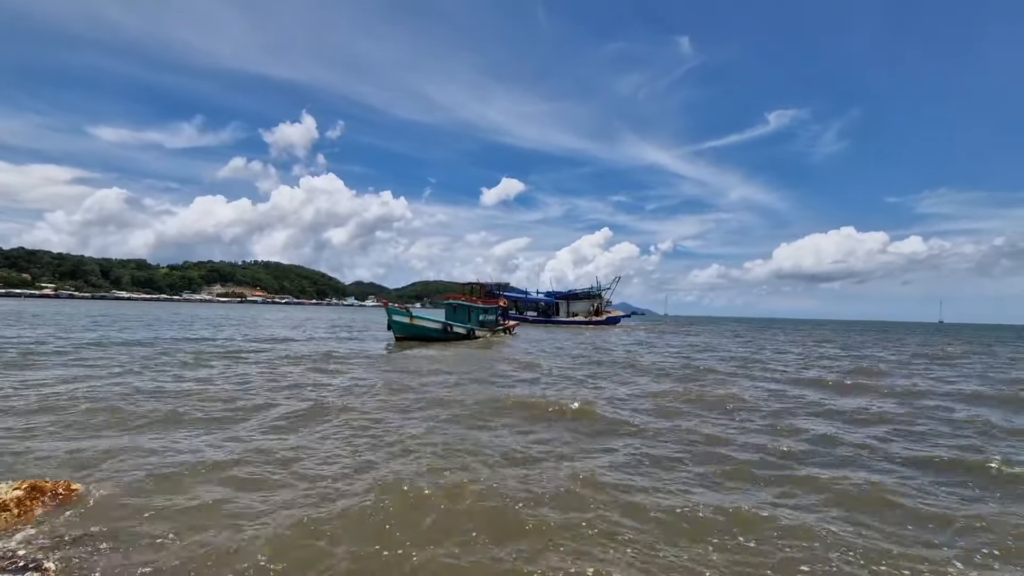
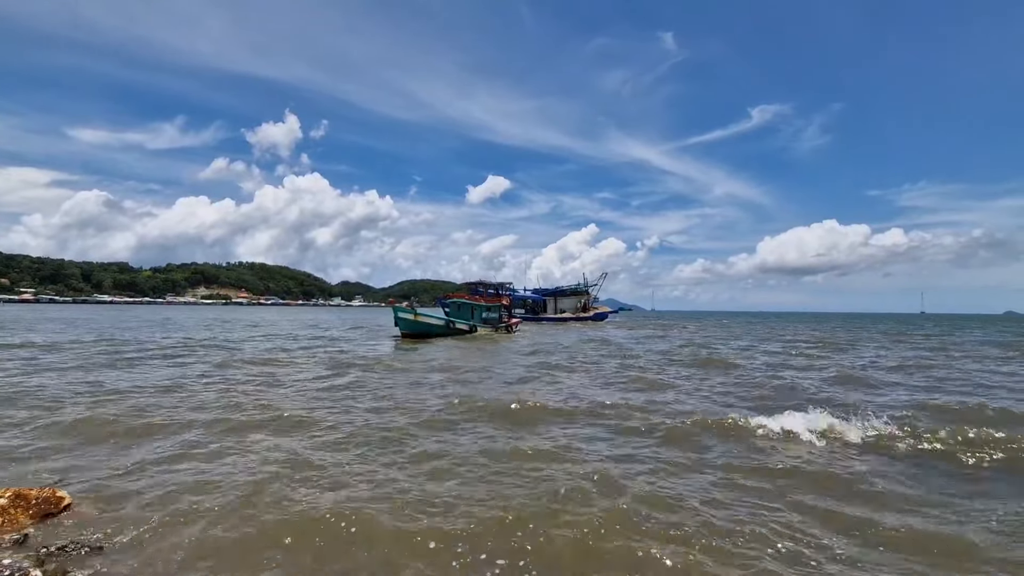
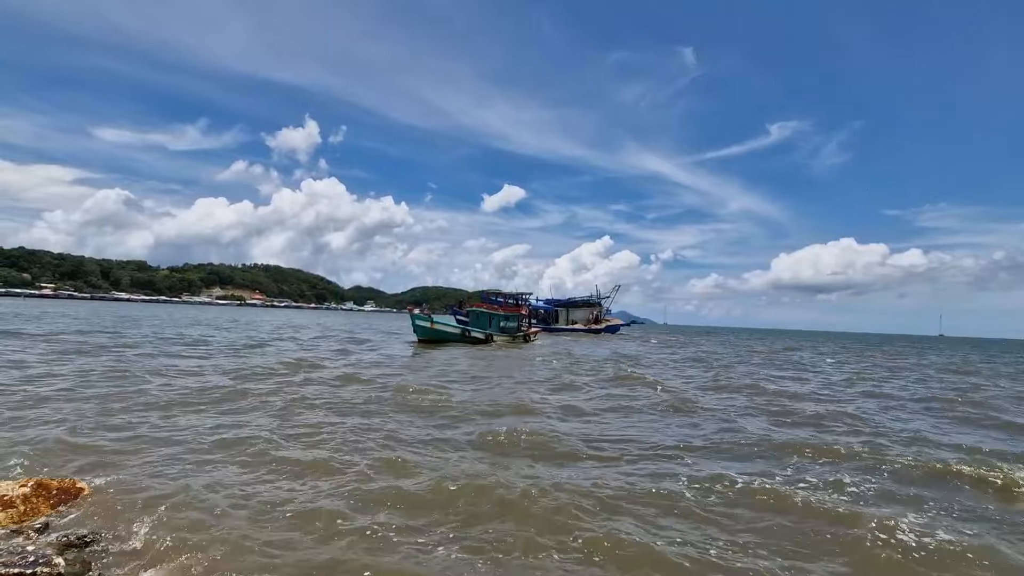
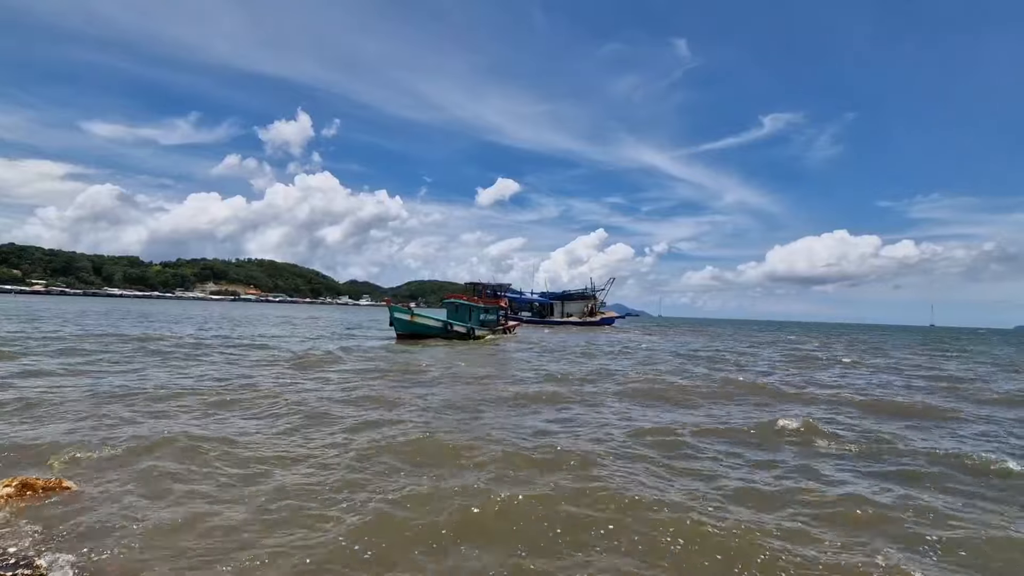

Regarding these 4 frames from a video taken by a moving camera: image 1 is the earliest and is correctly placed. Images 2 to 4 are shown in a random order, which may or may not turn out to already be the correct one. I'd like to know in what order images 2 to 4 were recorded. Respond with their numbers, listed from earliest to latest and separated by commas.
4, 2, 3
